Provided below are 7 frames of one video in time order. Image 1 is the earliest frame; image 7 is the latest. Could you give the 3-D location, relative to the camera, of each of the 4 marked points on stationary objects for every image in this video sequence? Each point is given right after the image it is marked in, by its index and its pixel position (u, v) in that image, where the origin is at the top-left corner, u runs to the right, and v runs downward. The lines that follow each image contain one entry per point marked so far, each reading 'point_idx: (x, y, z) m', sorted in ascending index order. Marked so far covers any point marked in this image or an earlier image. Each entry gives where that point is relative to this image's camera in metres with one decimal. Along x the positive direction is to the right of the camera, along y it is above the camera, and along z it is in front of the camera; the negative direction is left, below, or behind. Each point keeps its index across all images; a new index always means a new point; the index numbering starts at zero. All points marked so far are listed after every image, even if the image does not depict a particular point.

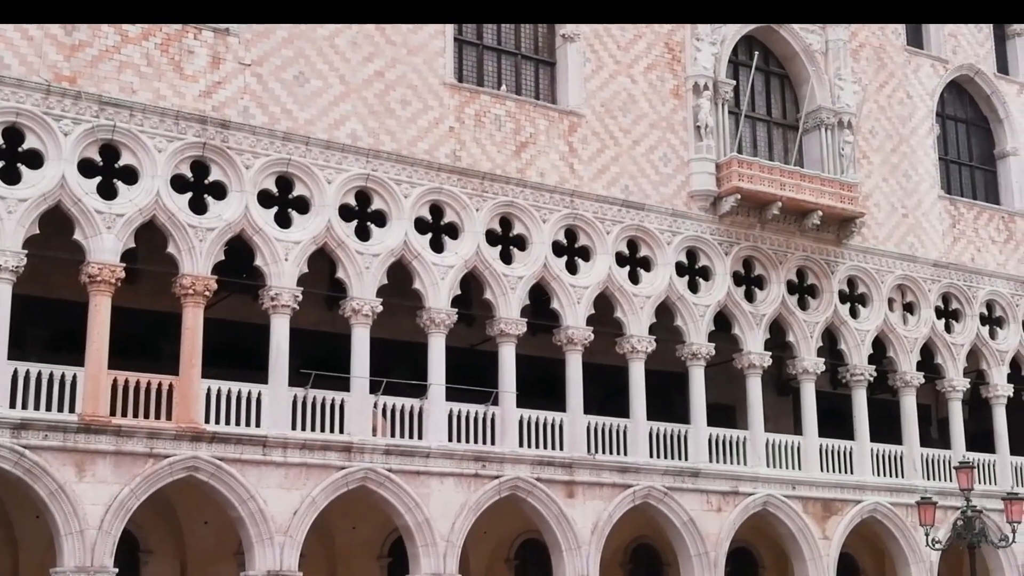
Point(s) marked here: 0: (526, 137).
0: (+0.2, +2.0, +17.5) m
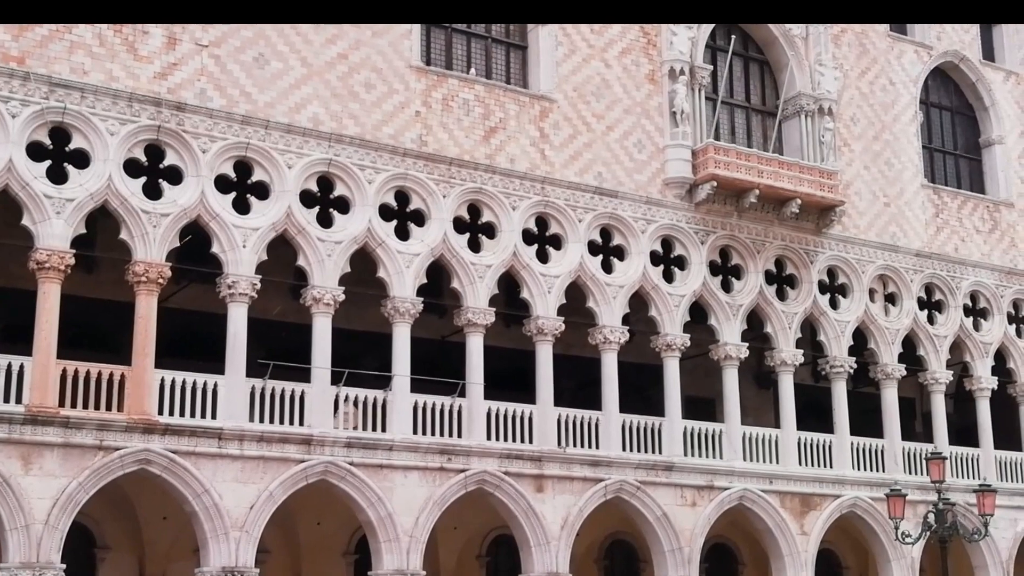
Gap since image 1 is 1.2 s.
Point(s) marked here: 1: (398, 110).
0: (-0.2, +2.1, +17.1) m
1: (-1.4, +2.1, +16.3) m
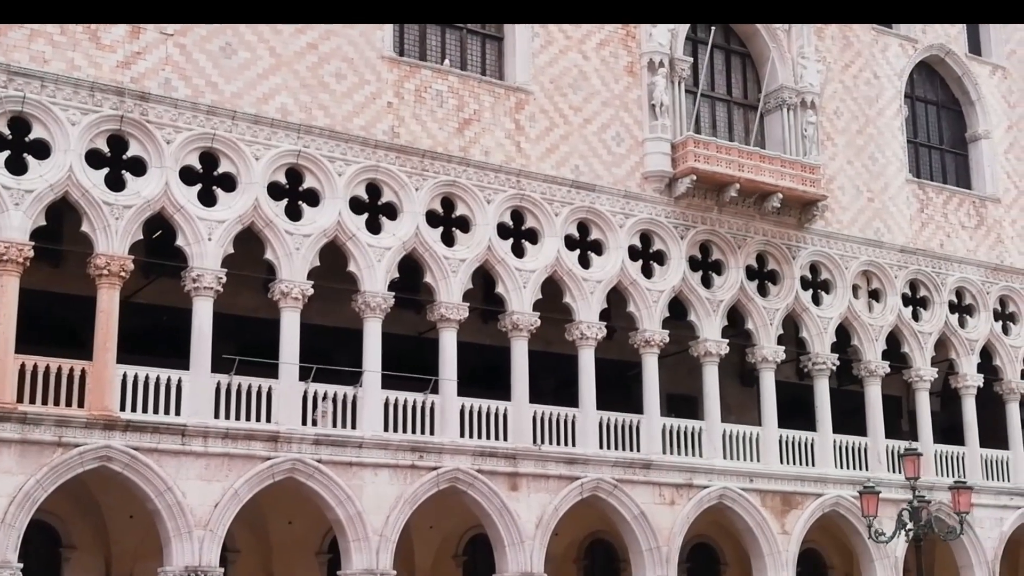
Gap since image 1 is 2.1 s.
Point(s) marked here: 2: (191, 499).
0: (-0.5, +2.2, +16.8) m
1: (-1.7, +2.2, +16.0) m
2: (-3.3, -2.2, +13.8) m
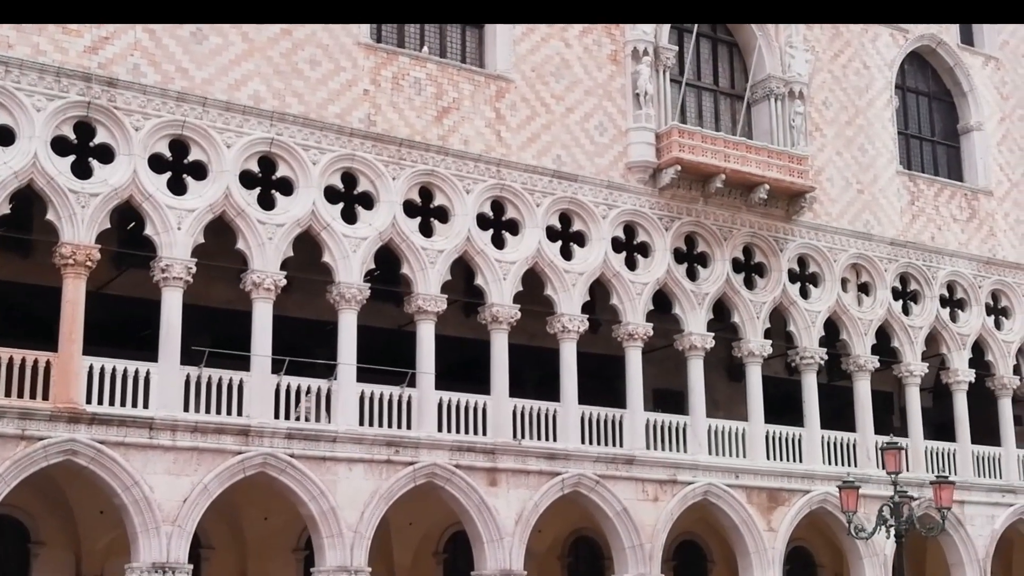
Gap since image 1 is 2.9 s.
0: (-0.8, +2.3, +16.4) m
1: (-1.9, +2.3, +15.6) m
2: (-3.5, -2.1, +13.5) m
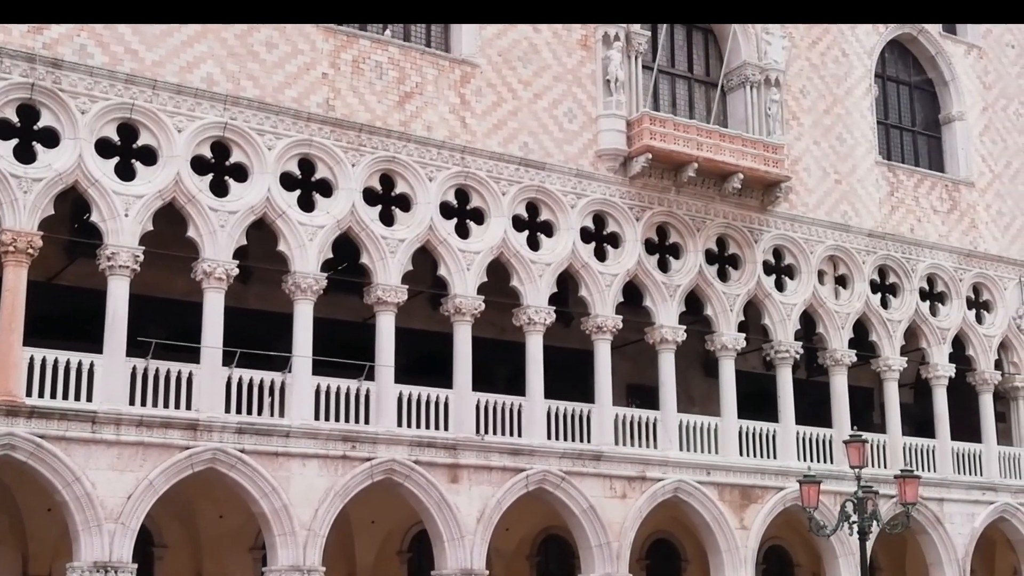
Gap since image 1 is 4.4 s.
0: (-1.2, +2.4, +15.9) m
1: (-2.3, +2.4, +15.1) m
2: (-3.9, -1.9, +13.0) m
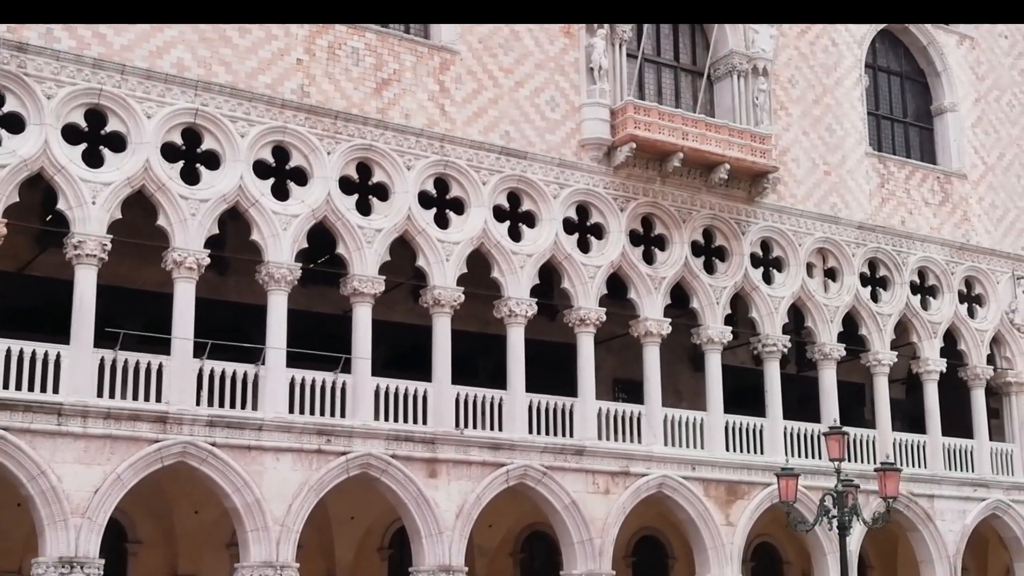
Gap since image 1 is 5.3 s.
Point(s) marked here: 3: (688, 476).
0: (-1.4, +2.5, +15.6) m
1: (-2.6, +2.5, +14.8) m
2: (-4.2, -1.8, +12.7) m
3: (+2.2, -2.3, +16.7) m
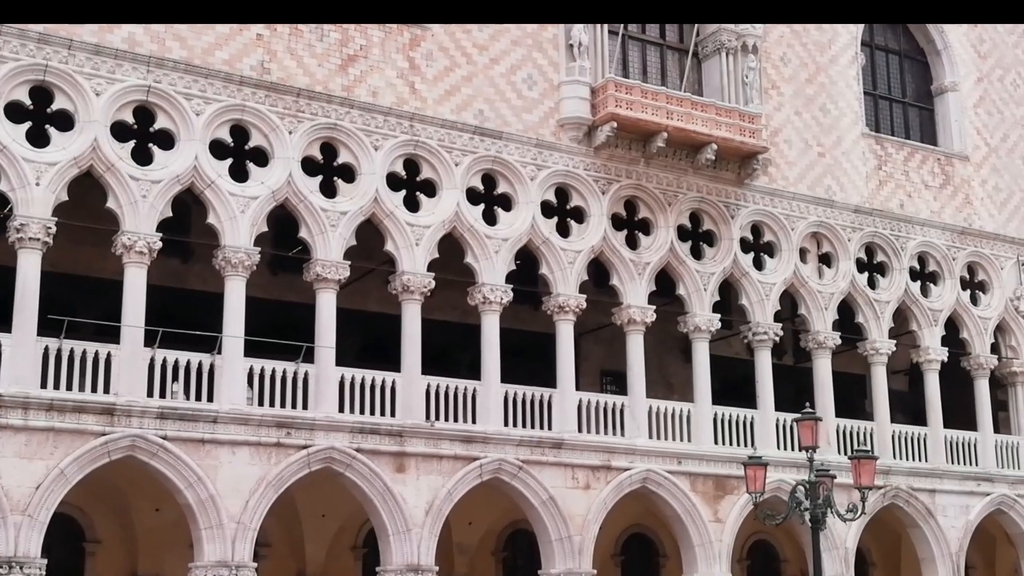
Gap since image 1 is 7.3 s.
0: (-1.7, +2.6, +14.9) m
1: (-2.9, +2.7, +14.1) m
2: (-4.5, -1.7, +12.0) m
3: (+1.9, -2.2, +16.0) m
